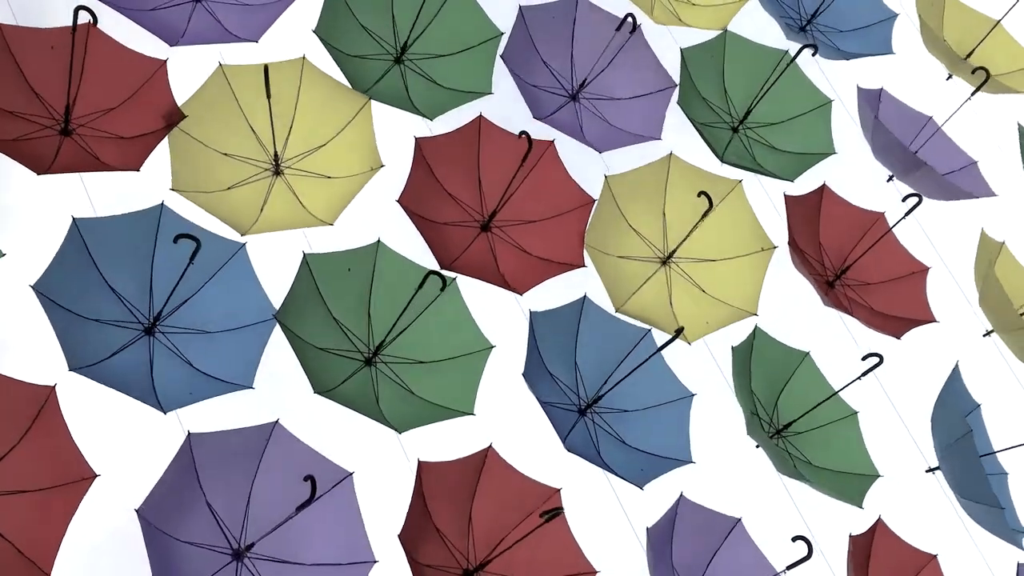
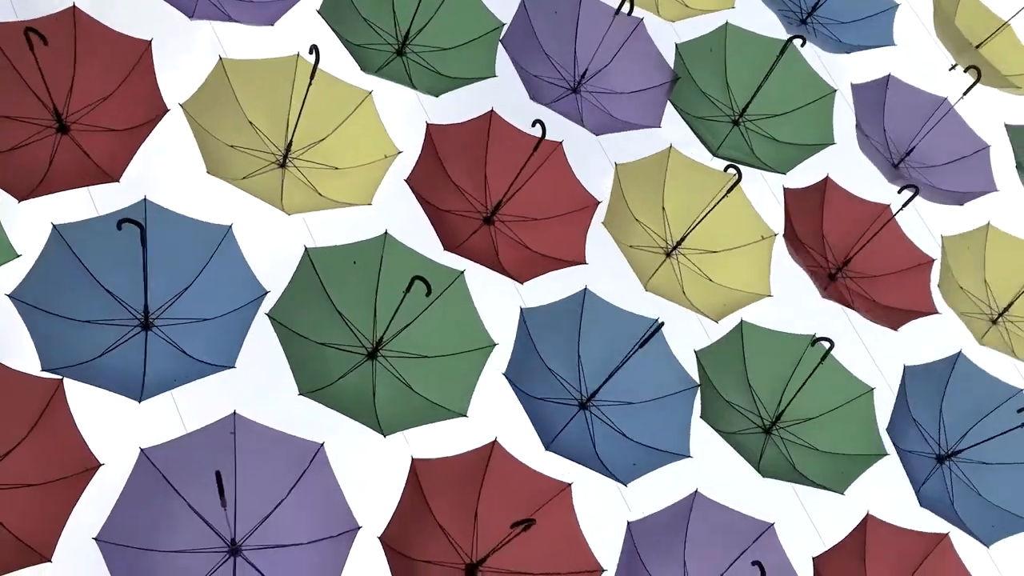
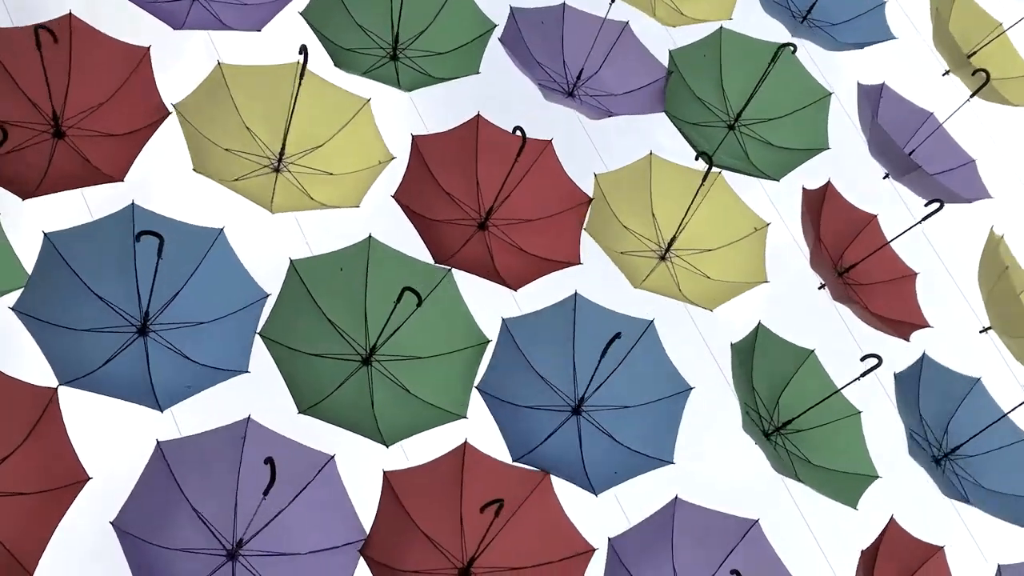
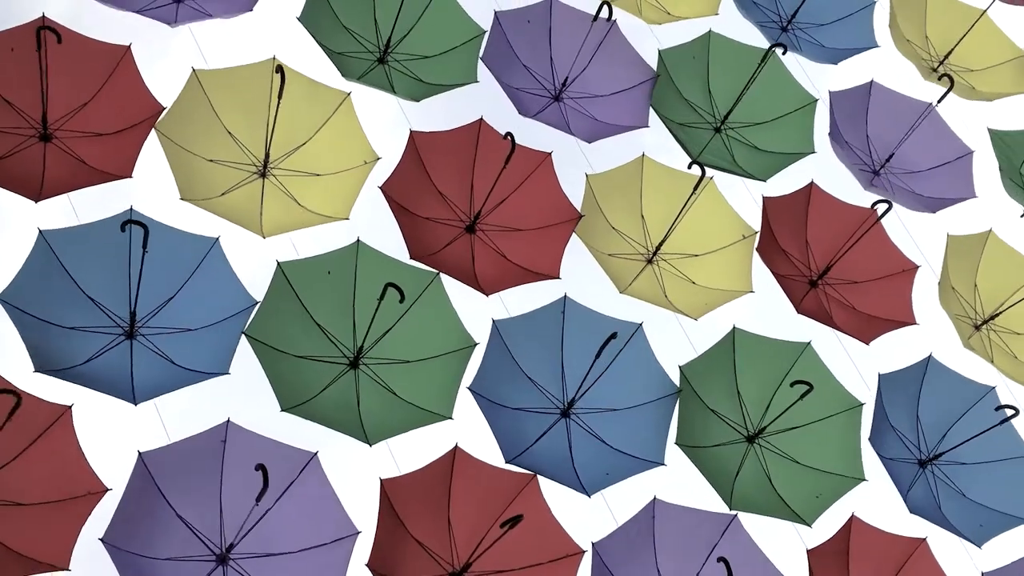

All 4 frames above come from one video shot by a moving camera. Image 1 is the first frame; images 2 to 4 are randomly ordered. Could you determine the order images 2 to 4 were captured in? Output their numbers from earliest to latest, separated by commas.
3, 2, 4
